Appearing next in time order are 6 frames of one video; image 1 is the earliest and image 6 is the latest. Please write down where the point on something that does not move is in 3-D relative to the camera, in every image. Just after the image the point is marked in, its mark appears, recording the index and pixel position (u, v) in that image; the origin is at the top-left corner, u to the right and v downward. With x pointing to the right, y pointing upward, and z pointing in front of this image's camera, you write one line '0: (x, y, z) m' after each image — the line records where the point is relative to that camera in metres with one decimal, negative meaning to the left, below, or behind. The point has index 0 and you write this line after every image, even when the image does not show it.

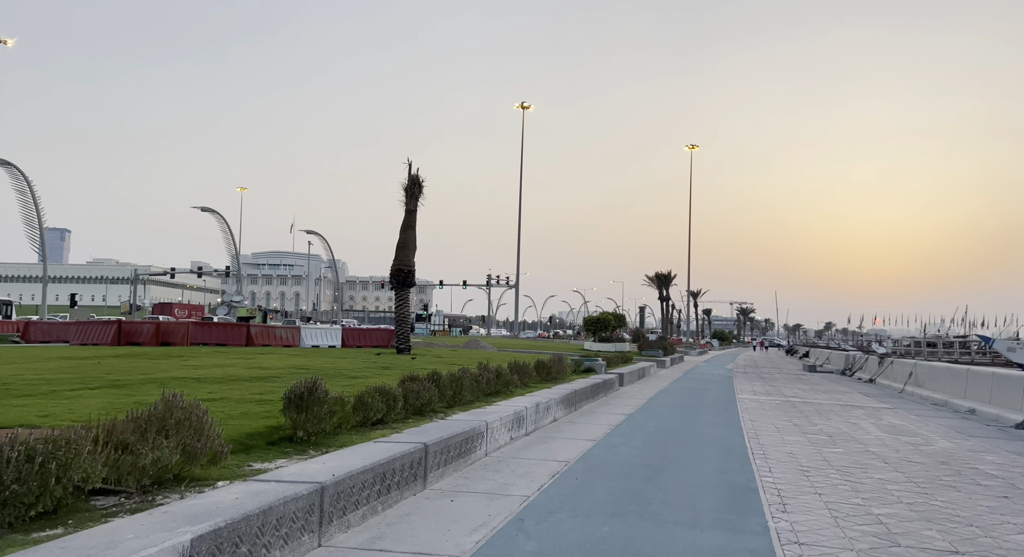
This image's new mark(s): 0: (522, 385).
0: (+0.2, -2.3, +17.8) m
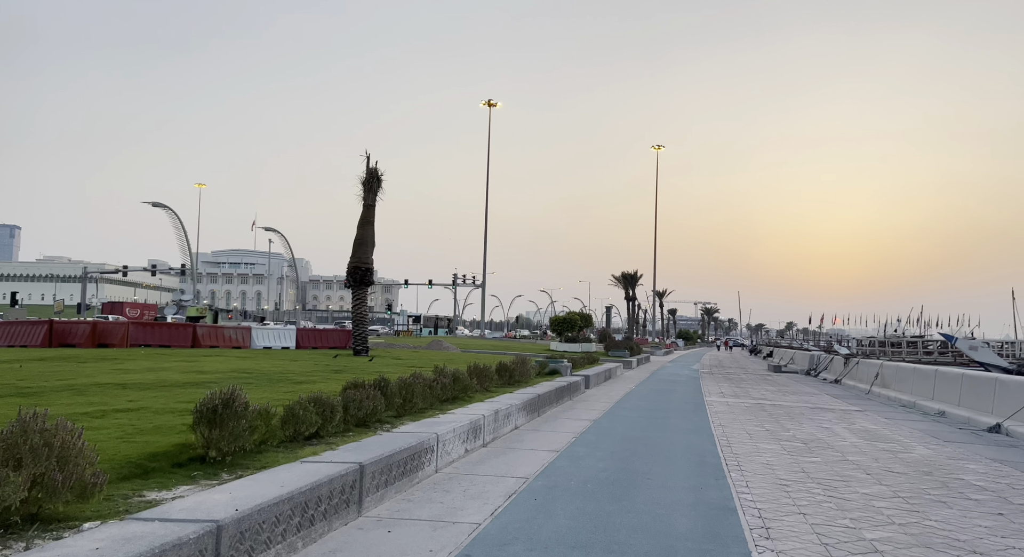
0: (-0.6, -2.2, +16.8) m
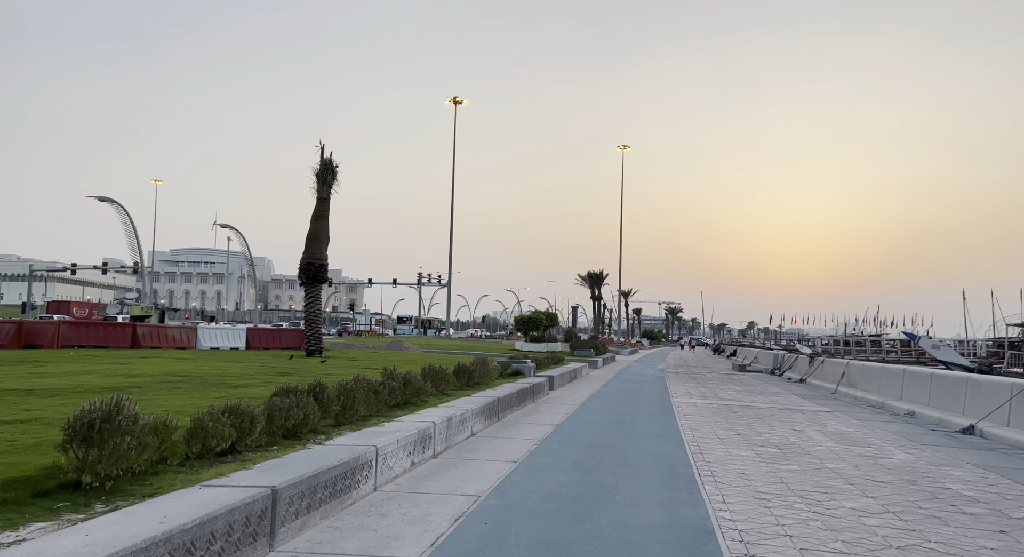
0: (-1.4, -2.1, +15.6) m
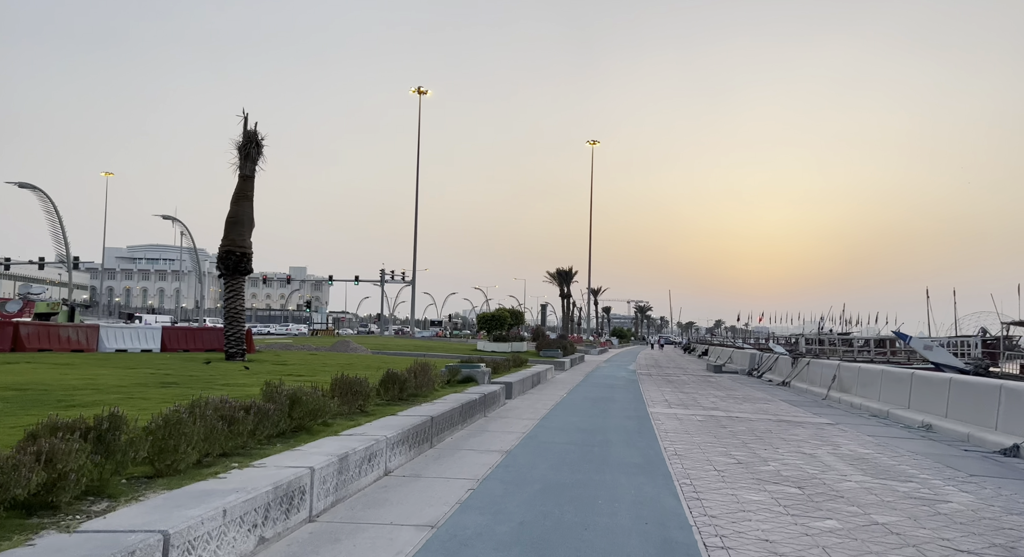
0: (-2.3, -1.9, +12.0) m
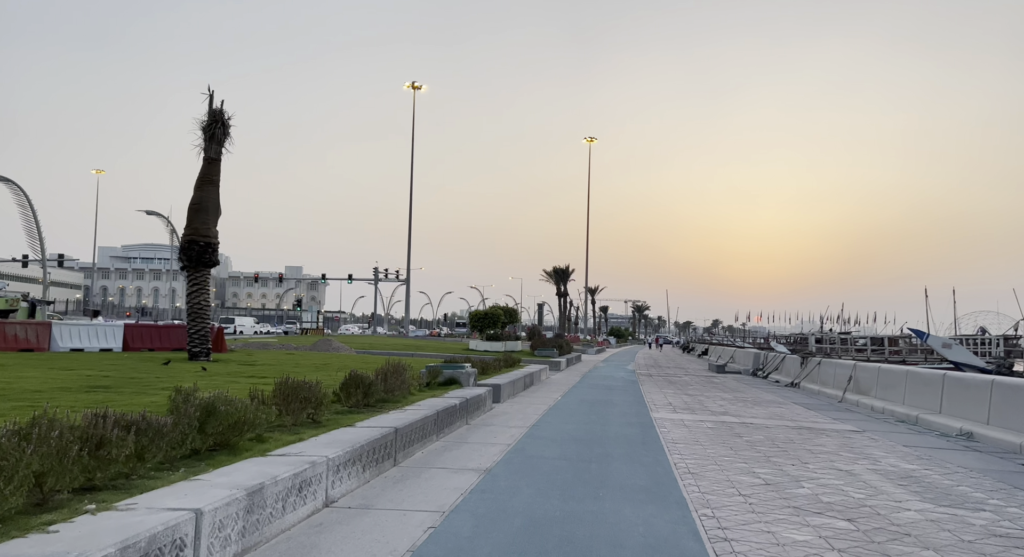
0: (-2.6, -1.7, +10.0) m
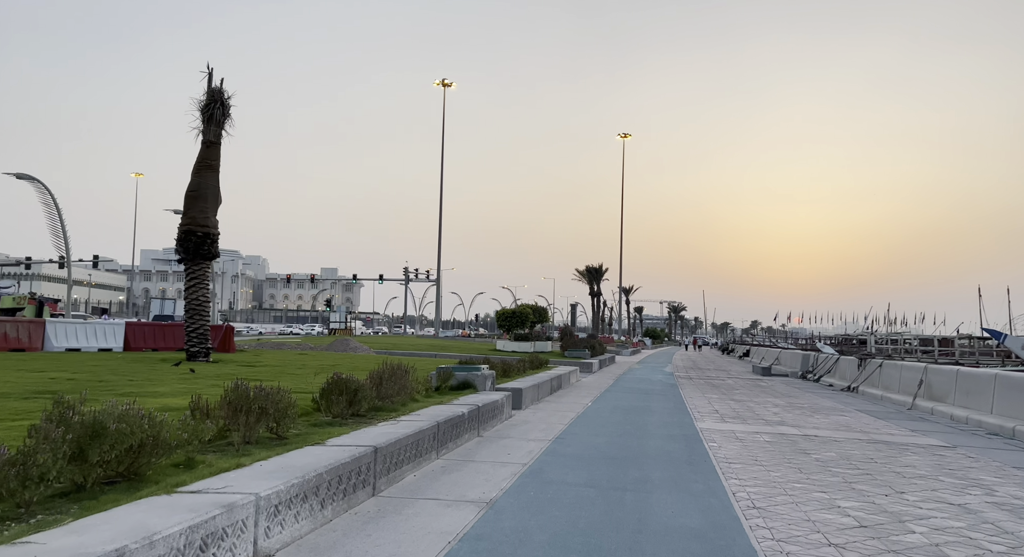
0: (-2.4, -1.5, +7.8) m
